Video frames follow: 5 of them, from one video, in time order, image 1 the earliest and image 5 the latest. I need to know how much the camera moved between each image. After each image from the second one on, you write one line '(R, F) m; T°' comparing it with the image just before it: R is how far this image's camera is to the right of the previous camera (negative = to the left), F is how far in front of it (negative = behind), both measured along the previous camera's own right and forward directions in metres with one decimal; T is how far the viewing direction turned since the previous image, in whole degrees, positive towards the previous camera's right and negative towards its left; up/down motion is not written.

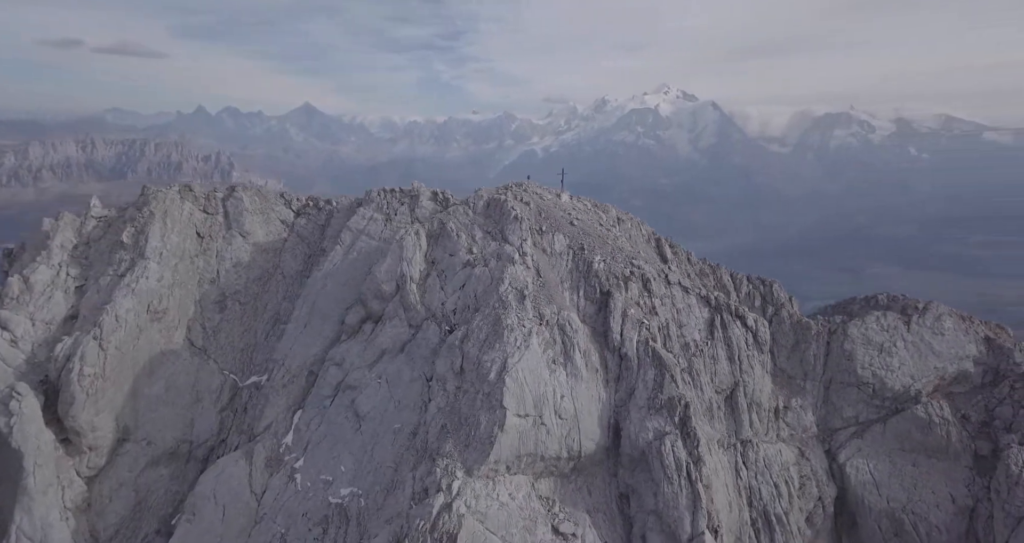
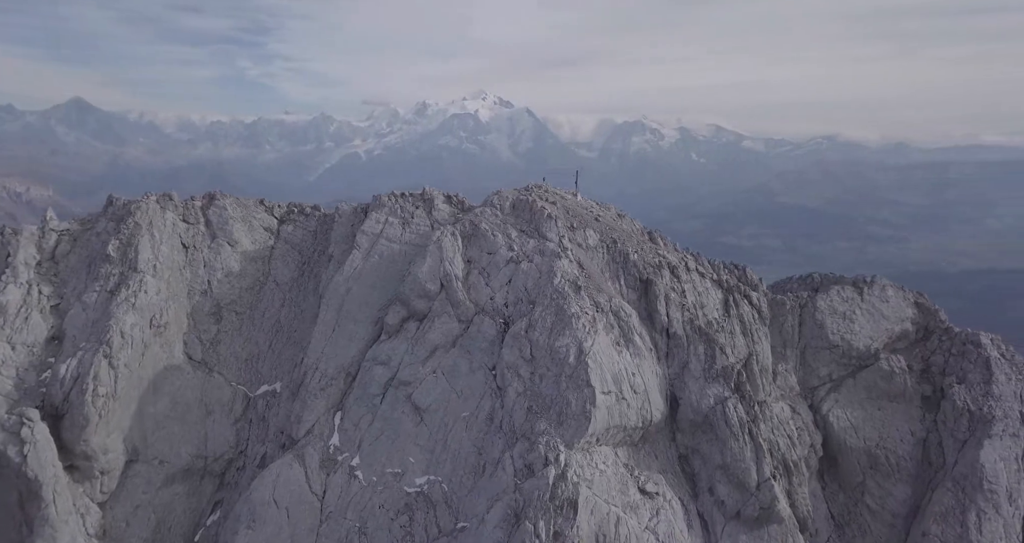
(-6.9, -1.5) m; +11°
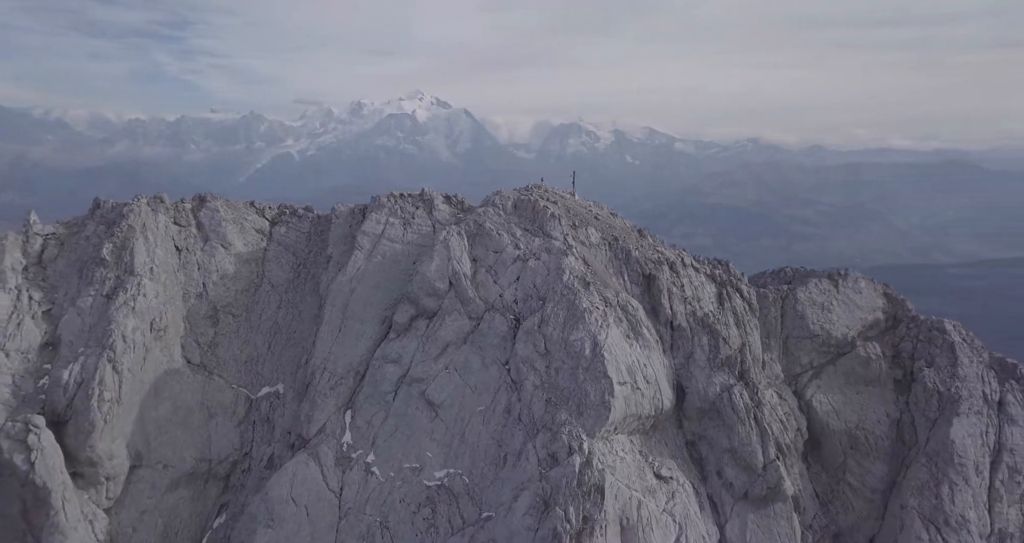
(-2.3, -0.9) m; +4°
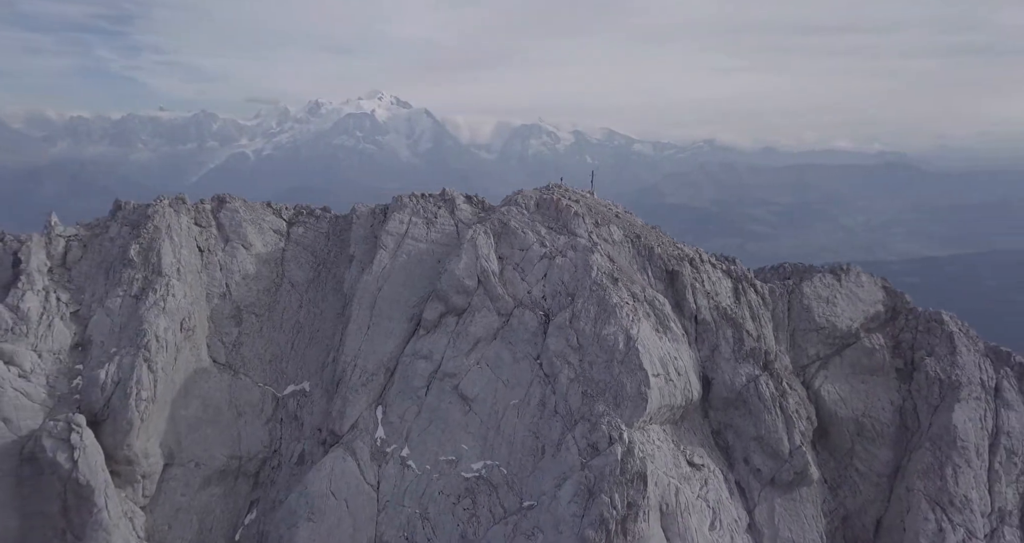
(-2.2, -0.9) m; +2°
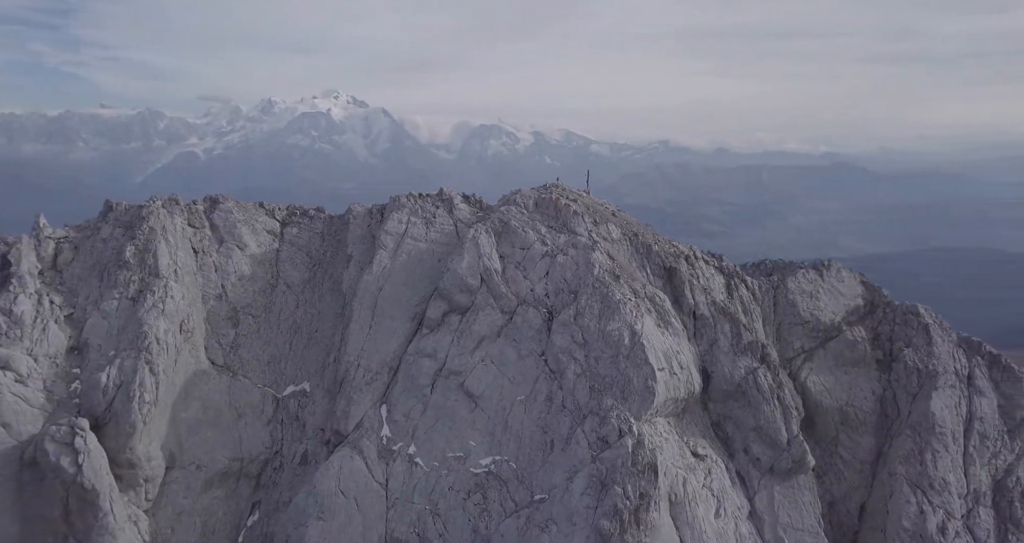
(-1.5, -0.5) m; +3°
